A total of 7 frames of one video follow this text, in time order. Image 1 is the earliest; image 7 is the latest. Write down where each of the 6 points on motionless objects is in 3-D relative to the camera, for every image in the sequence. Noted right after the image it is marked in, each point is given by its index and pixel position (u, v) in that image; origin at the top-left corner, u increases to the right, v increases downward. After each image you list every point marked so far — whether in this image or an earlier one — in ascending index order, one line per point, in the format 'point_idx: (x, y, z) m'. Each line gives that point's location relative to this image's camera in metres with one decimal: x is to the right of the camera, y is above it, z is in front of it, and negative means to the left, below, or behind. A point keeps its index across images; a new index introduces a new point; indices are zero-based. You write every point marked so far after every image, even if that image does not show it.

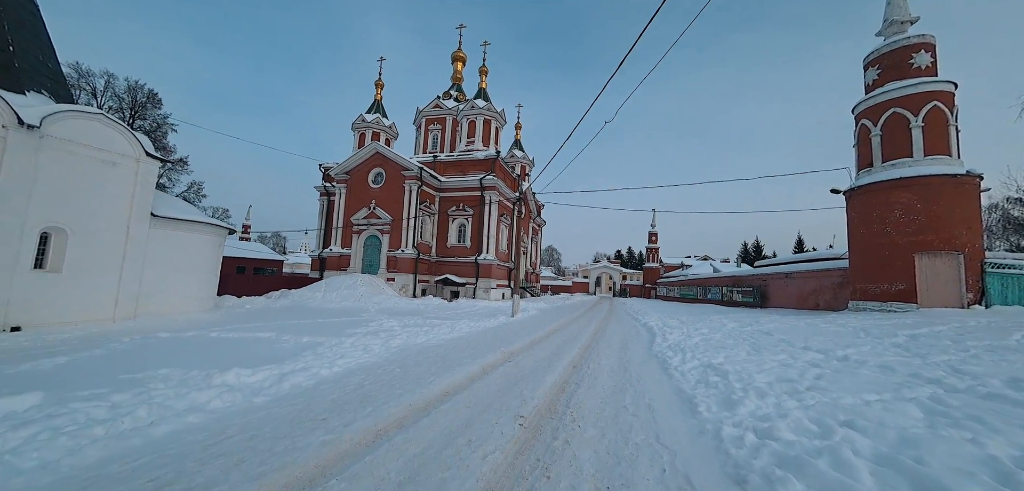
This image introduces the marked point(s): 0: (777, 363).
0: (+3.2, -1.4, +4.4) m
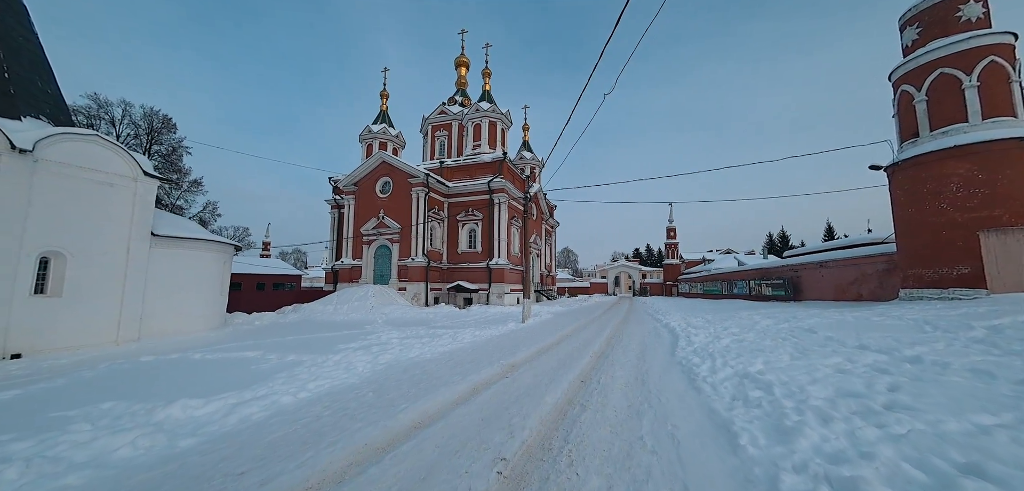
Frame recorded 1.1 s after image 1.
0: (+3.1, -1.2, +3.6) m
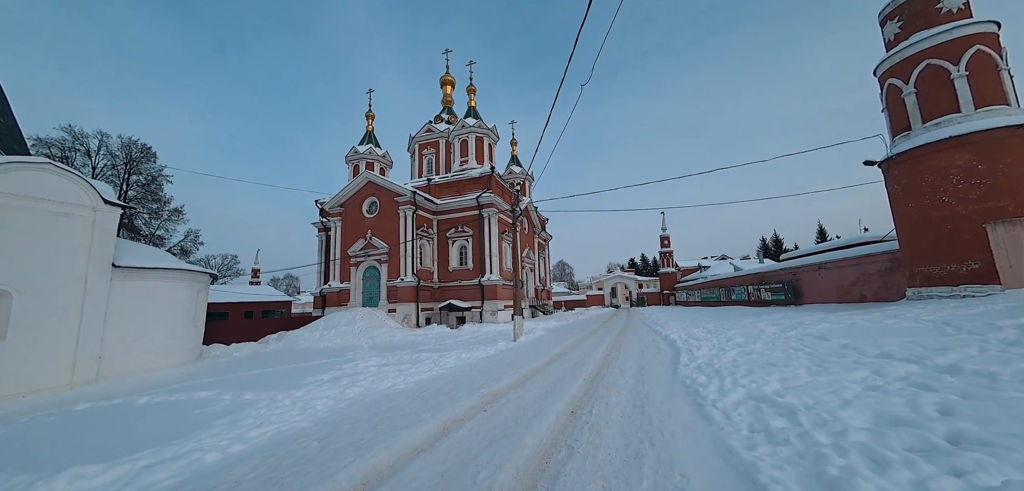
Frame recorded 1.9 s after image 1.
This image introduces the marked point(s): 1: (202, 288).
0: (+2.9, -1.2, +3.0) m
1: (-10.6, -1.5, +12.8) m
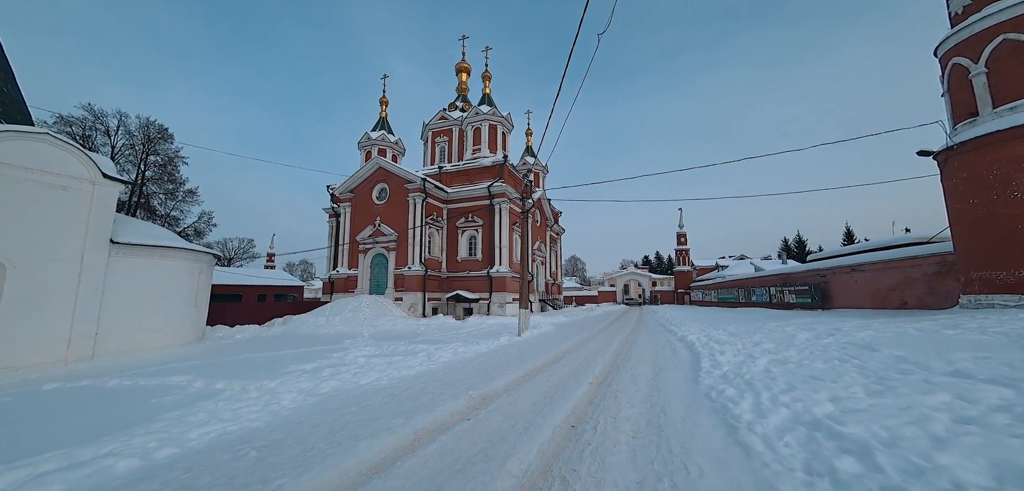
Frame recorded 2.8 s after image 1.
0: (+2.8, -1.1, +2.3) m
1: (-10.4, -0.8, +12.5) m
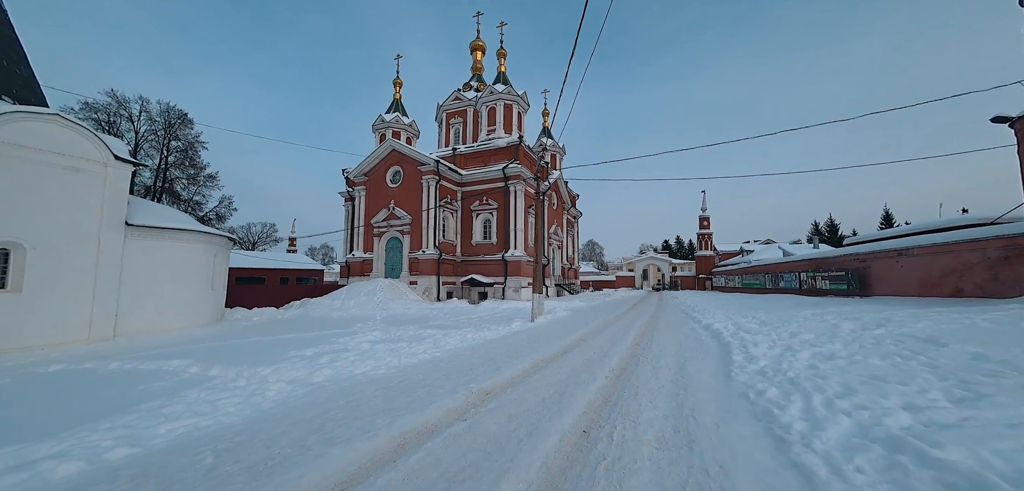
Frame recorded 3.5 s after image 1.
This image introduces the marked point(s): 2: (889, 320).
0: (+2.8, -0.9, +1.7) m
1: (-9.9, -0.2, +12.5) m
2: (+6.5, -1.2, +6.3) m
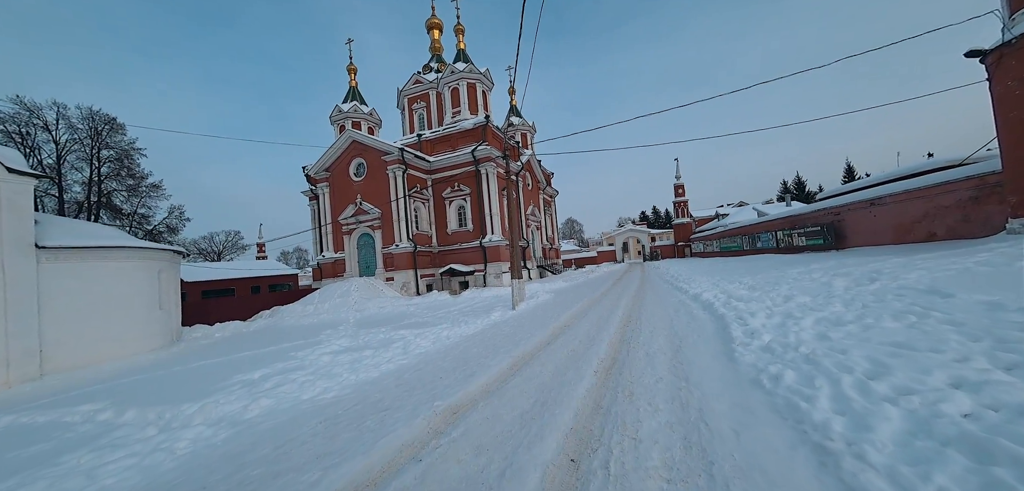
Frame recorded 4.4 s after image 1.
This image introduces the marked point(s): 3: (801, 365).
0: (+2.6, -0.6, +1.3) m
1: (-10.7, -0.6, +11.4) m
2: (+6.1, -0.4, +6.0) m
3: (+2.2, -0.9, +2.8) m
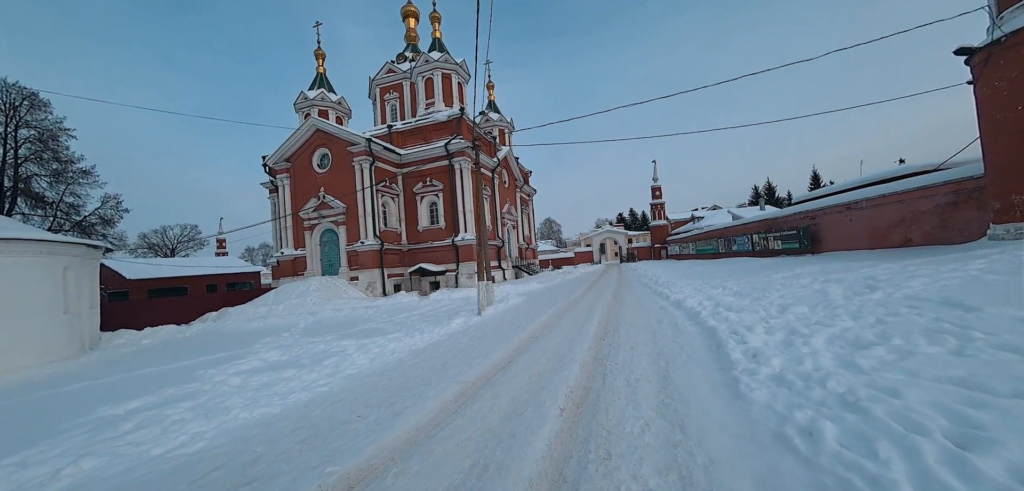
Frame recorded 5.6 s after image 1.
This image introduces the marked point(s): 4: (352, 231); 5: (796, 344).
0: (+2.3, -0.7, +0.5) m
1: (-11.6, -0.4, +9.8) m
2: (+5.5, -0.5, +5.5) m
3: (+1.8, -0.9, +2.0) m
4: (-8.5, +0.8, +19.2) m
5: (+2.5, -0.9, +3.3) m
